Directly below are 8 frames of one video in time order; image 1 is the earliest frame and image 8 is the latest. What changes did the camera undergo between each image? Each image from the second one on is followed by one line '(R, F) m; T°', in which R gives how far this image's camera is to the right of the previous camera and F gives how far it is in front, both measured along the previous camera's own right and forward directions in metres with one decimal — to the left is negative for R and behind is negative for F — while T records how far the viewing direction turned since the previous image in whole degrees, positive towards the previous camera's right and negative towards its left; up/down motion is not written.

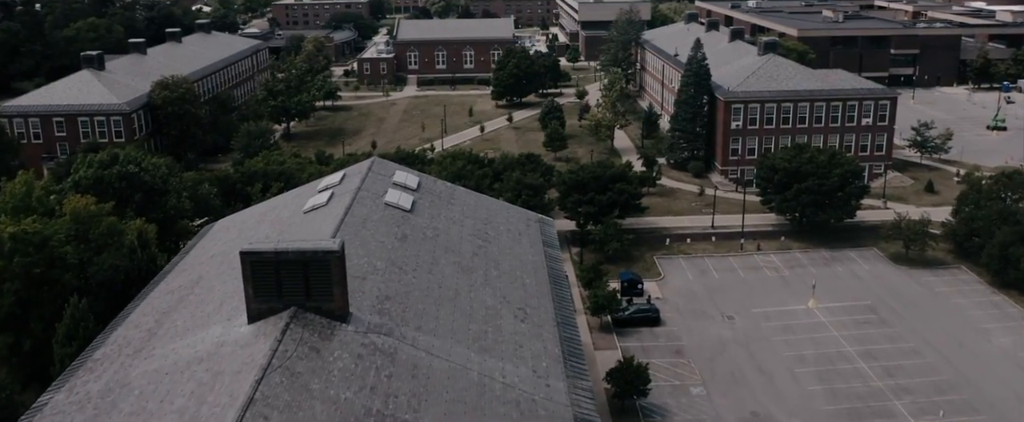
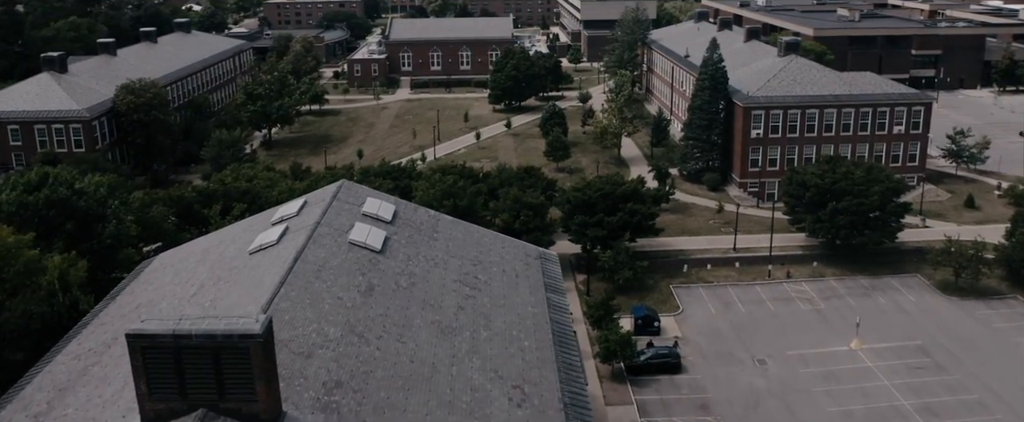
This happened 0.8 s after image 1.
(+0.2, +6.5) m; 0°
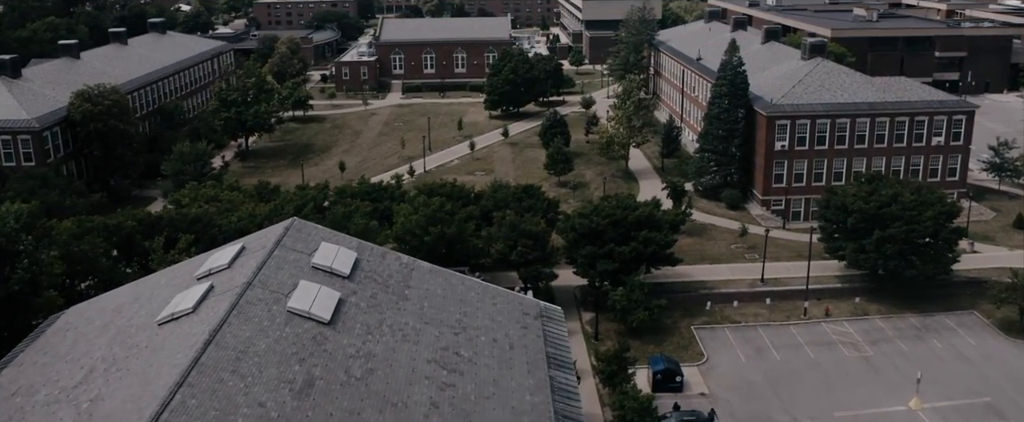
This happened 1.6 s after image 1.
(+0.2, +6.6) m; 0°
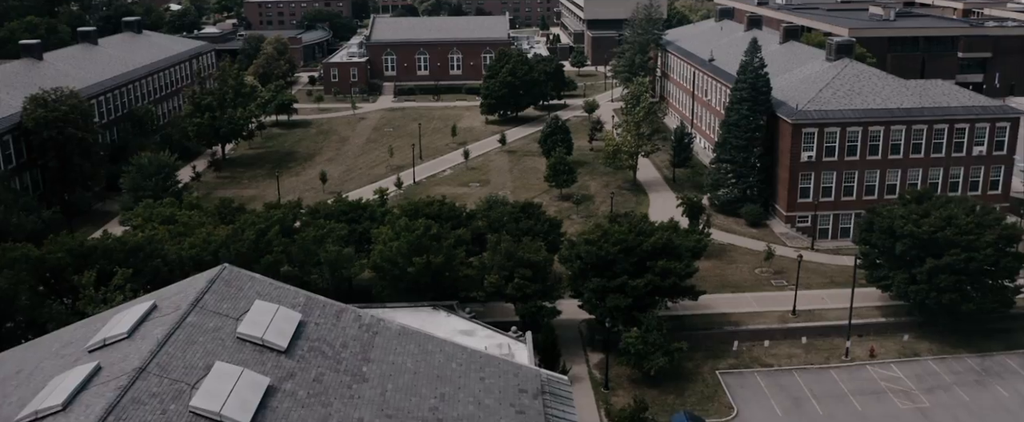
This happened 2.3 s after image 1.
(+0.1, +5.8) m; 0°
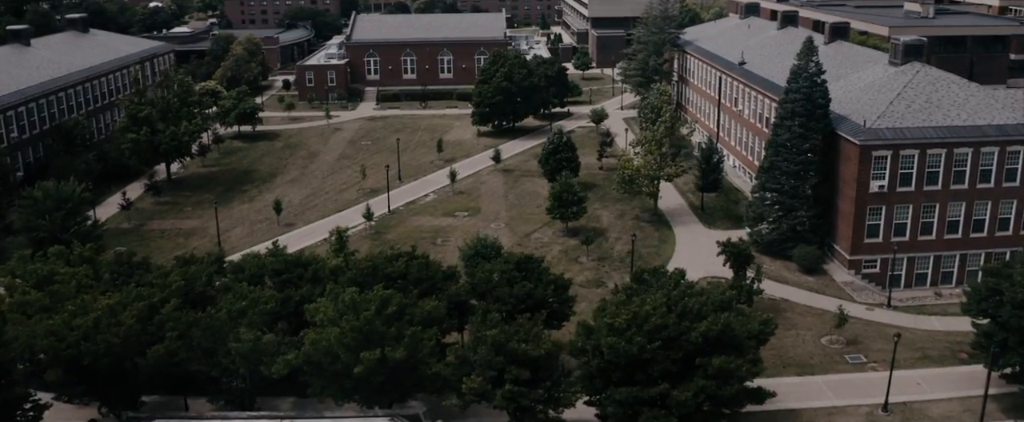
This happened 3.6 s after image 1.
(+0.3, +10.7) m; 0°
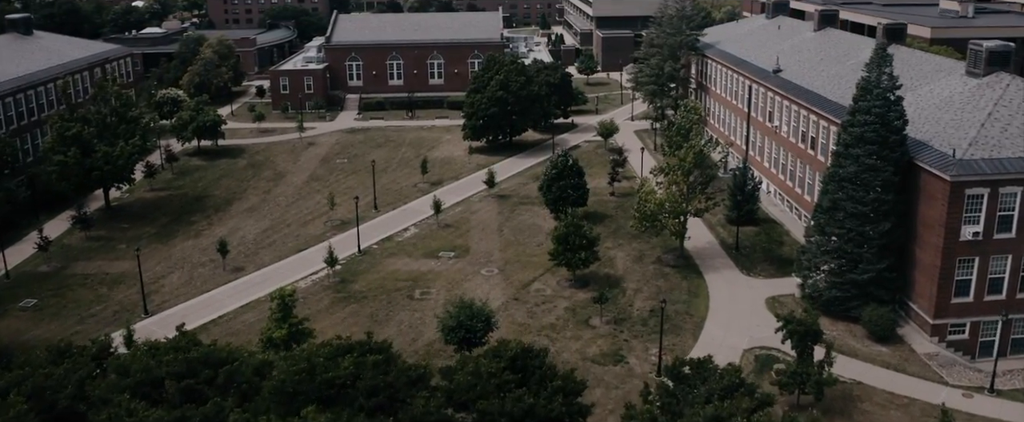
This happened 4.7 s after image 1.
(+0.2, +8.8) m; 0°
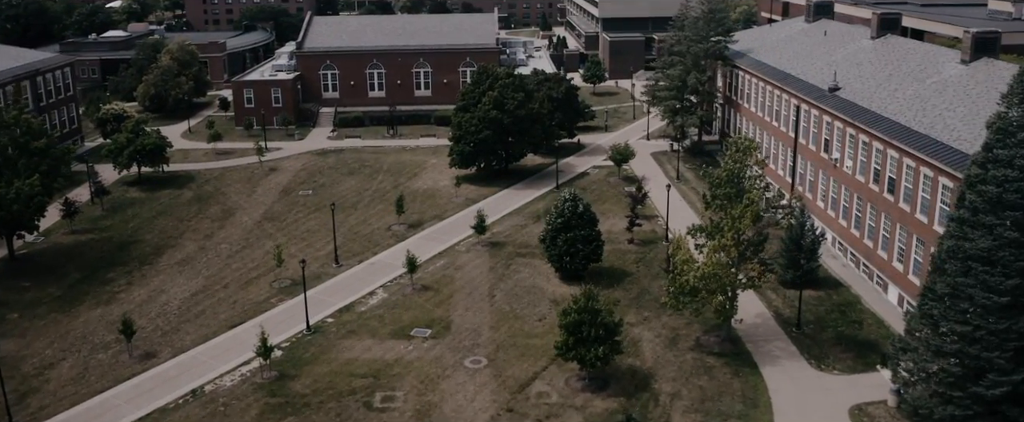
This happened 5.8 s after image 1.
(+0.2, +9.7) m; 0°
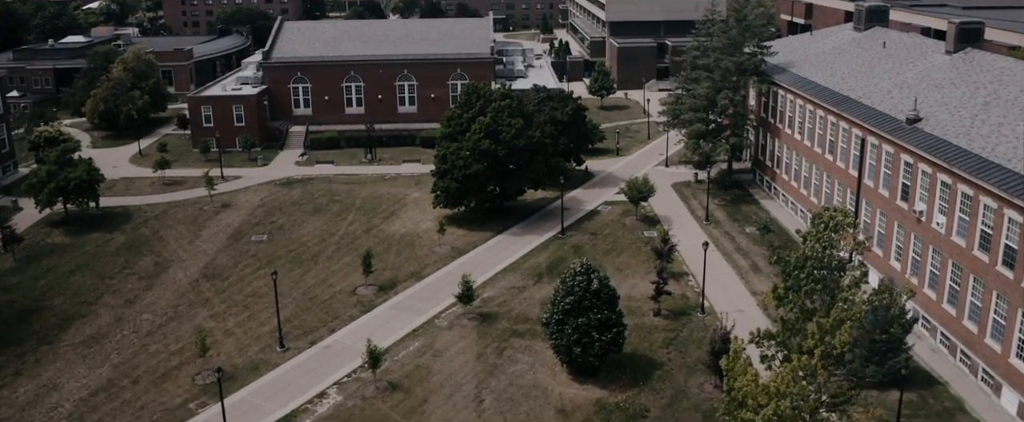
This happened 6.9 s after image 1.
(+0.2, +8.6) m; 0°
